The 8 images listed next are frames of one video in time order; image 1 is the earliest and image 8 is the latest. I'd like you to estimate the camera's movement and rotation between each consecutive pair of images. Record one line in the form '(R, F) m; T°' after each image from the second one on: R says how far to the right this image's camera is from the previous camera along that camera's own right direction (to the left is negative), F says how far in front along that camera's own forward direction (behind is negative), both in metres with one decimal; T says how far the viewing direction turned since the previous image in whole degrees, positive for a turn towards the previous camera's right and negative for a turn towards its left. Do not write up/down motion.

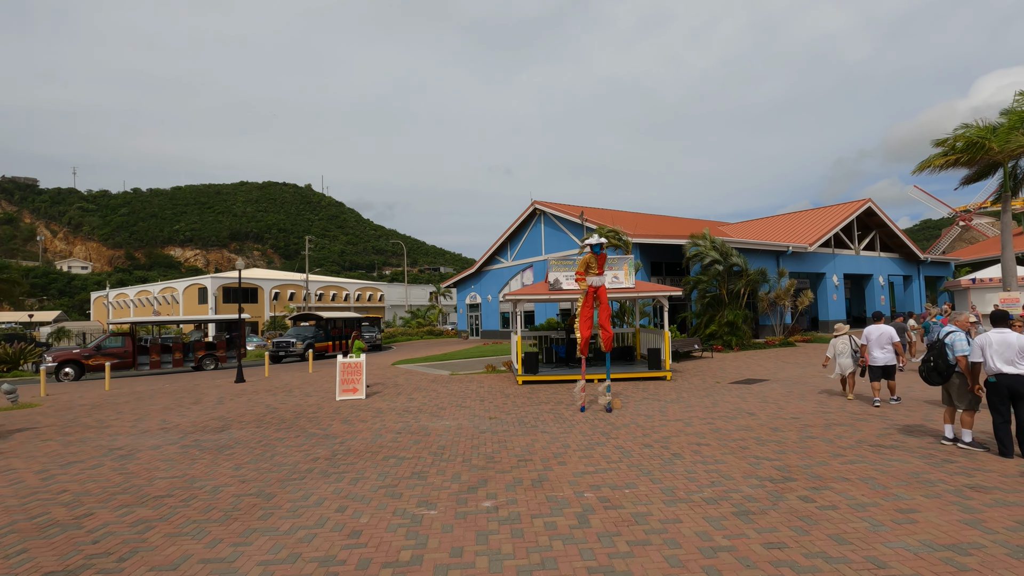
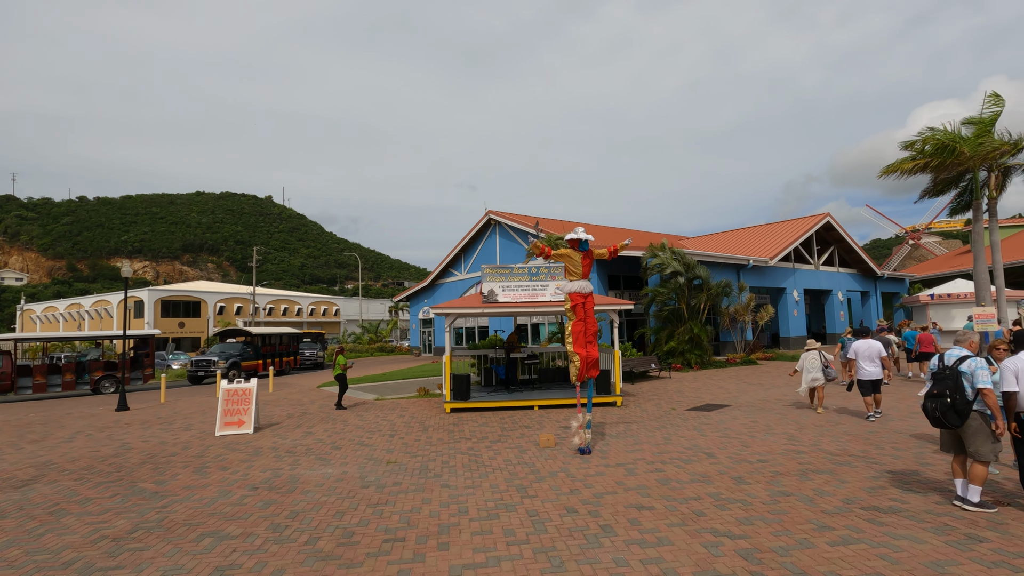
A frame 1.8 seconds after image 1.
(+0.9, +1.8) m; +4°
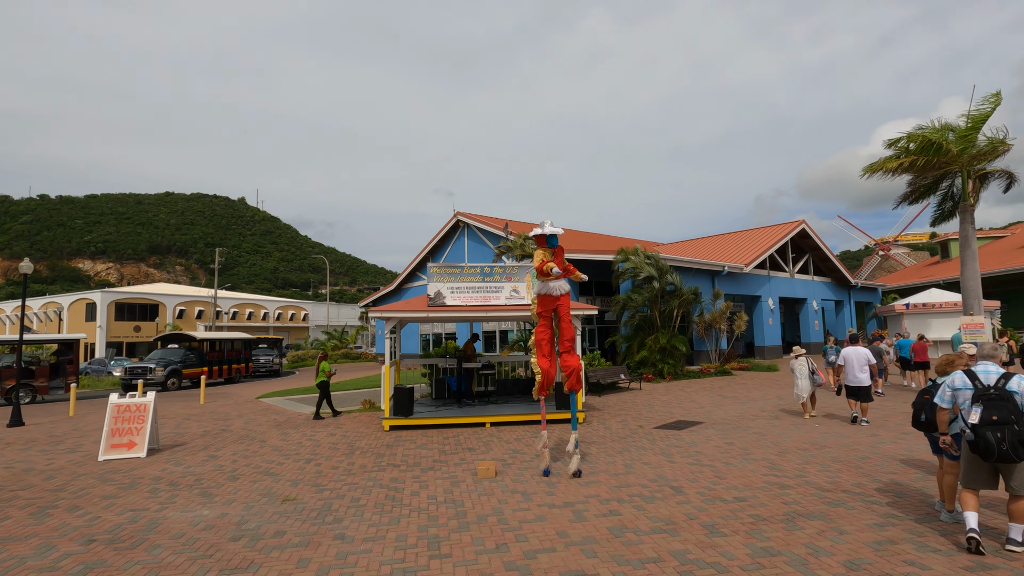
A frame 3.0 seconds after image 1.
(+0.6, +1.3) m; +2°
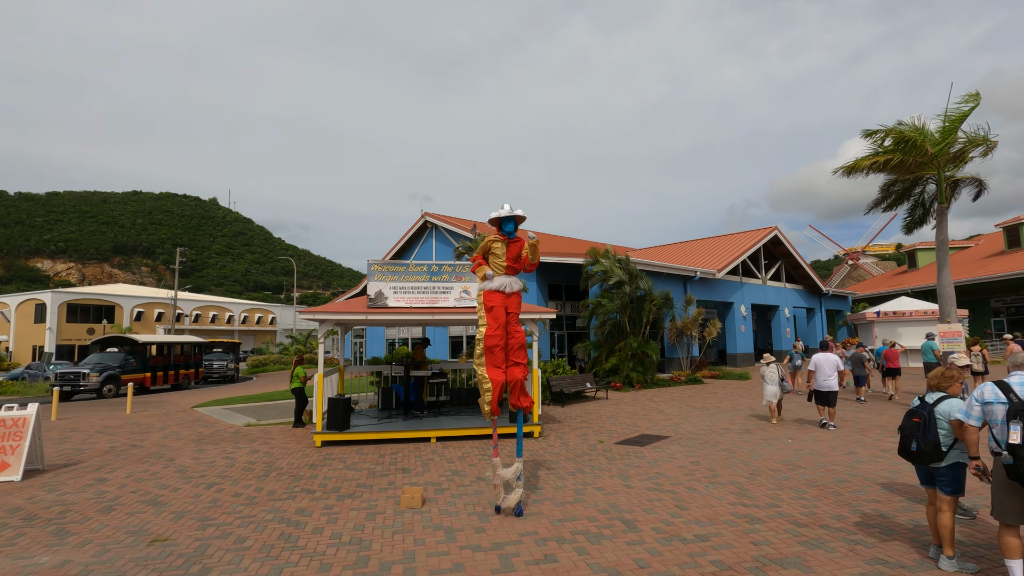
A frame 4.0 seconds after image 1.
(+0.5, +1.0) m; +2°
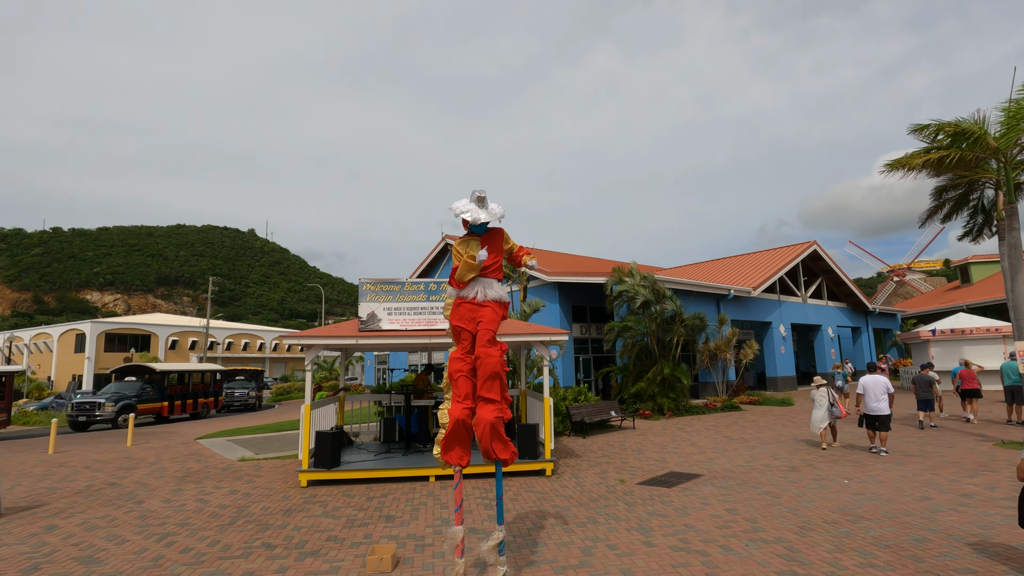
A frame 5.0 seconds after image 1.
(+0.4, +1.0) m; -3°
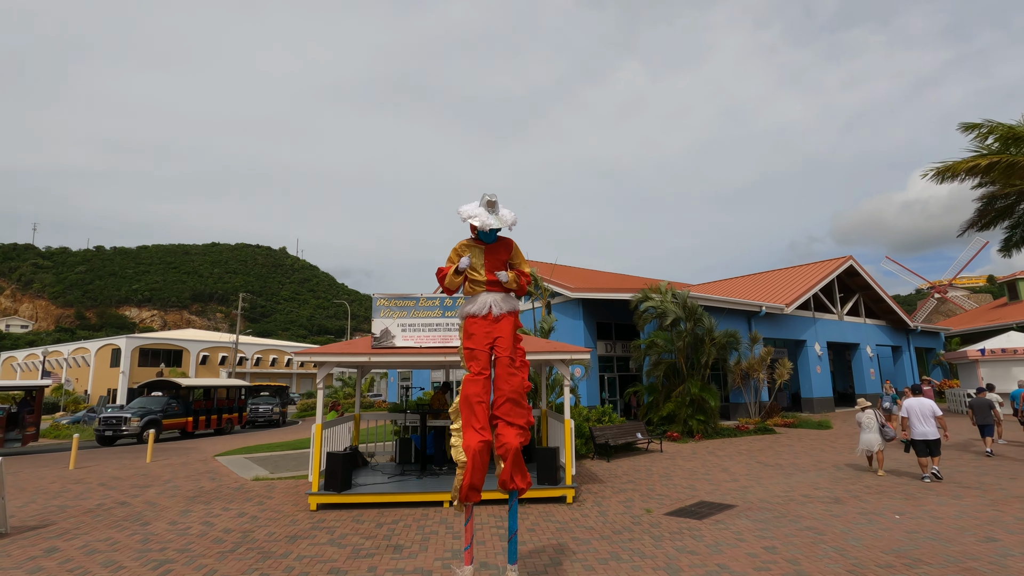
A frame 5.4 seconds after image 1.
(+0.1, +0.4) m; -3°
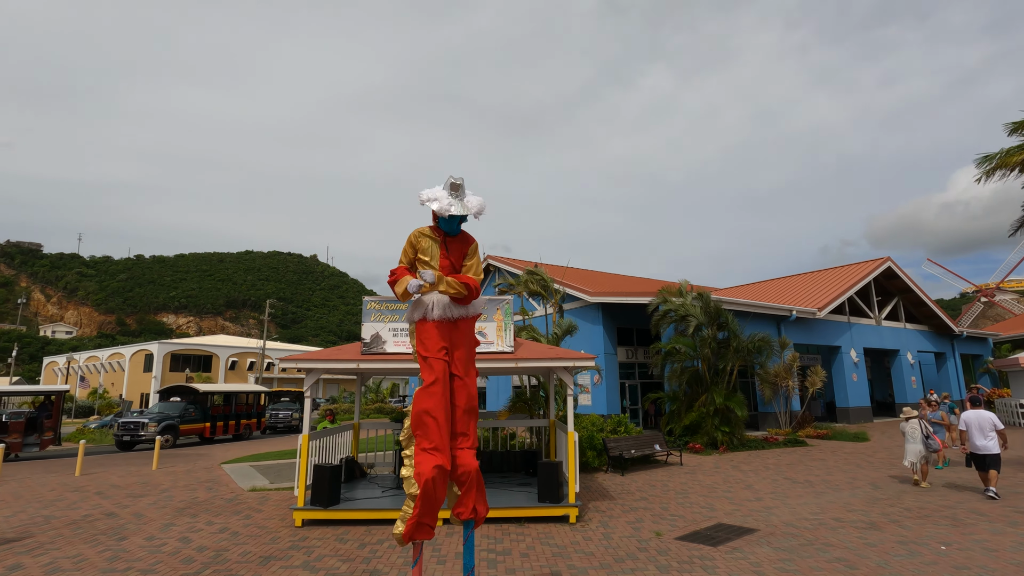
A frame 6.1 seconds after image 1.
(+0.4, +0.6) m; -3°
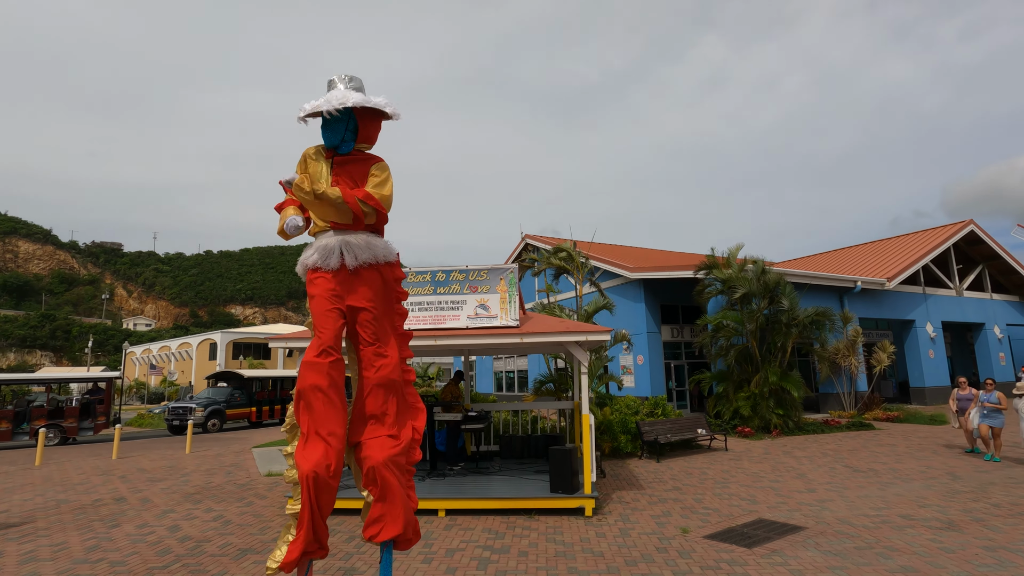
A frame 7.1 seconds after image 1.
(+0.6, +0.8) m; -6°
